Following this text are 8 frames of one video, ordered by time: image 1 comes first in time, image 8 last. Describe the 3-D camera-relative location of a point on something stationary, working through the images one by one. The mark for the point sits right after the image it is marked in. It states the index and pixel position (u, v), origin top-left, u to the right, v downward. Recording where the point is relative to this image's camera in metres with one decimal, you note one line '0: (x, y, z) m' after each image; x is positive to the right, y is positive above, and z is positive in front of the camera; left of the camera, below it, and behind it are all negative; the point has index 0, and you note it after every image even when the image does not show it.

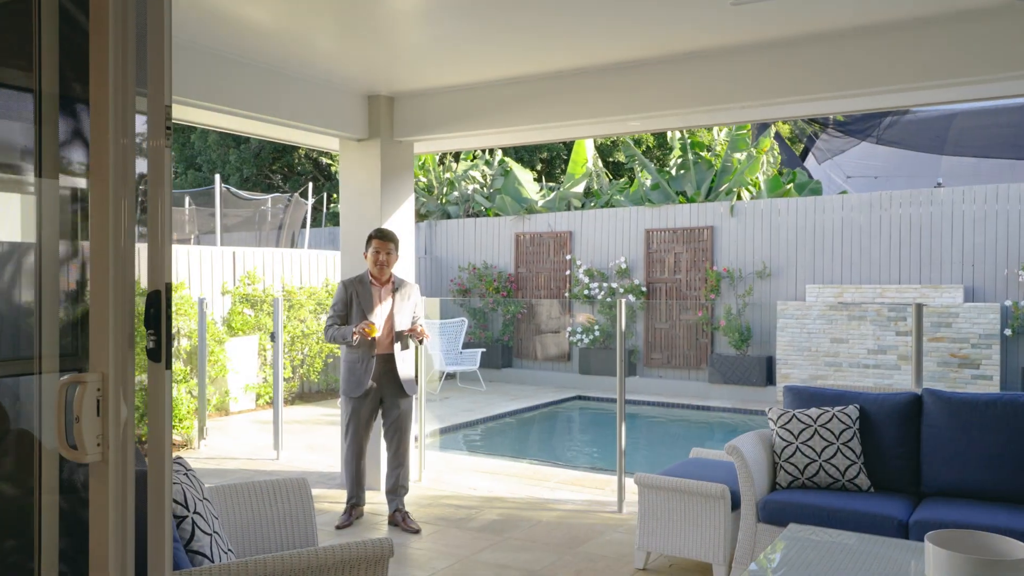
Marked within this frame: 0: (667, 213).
0: (+1.9, +0.9, +10.5) m
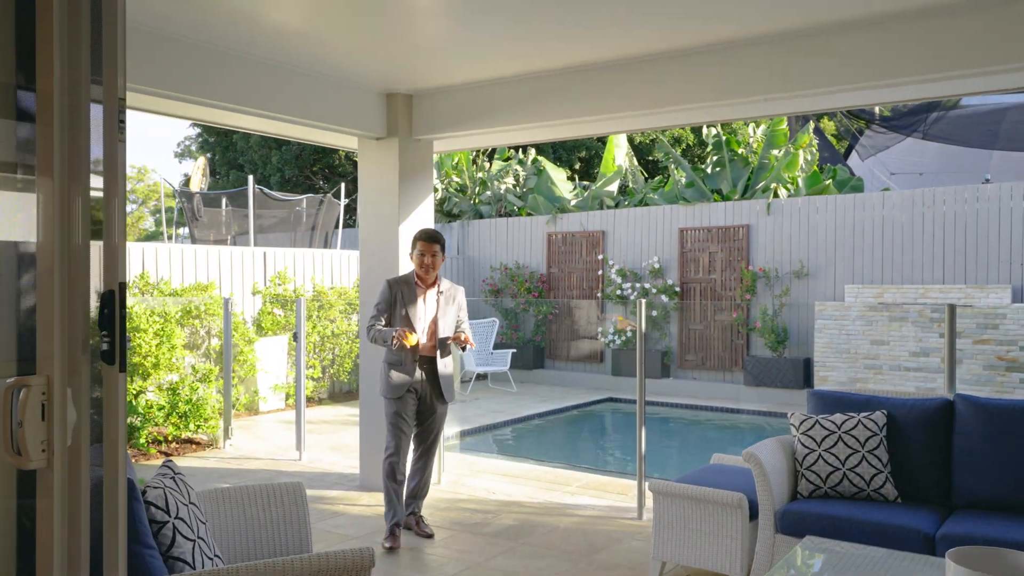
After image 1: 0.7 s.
0: (+2.3, +0.9, +10.3) m
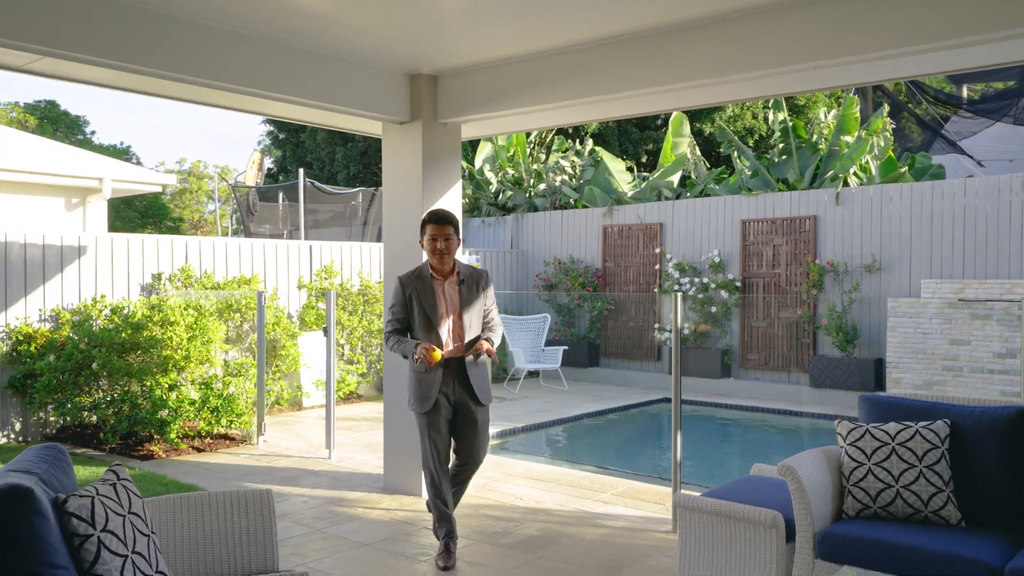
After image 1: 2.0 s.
0: (+2.9, +1.0, +9.7) m
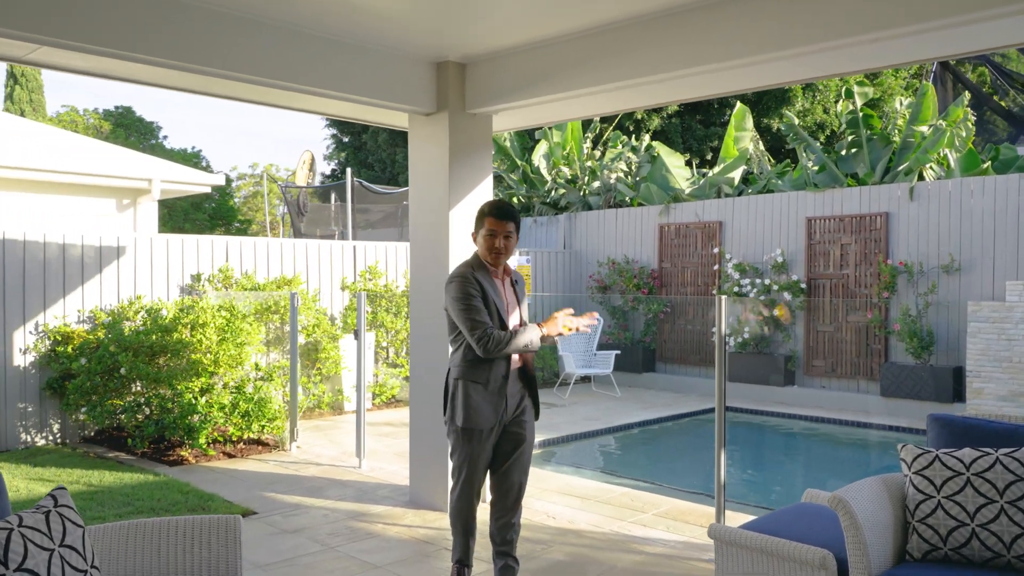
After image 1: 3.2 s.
0: (+3.5, +1.0, +9.1) m
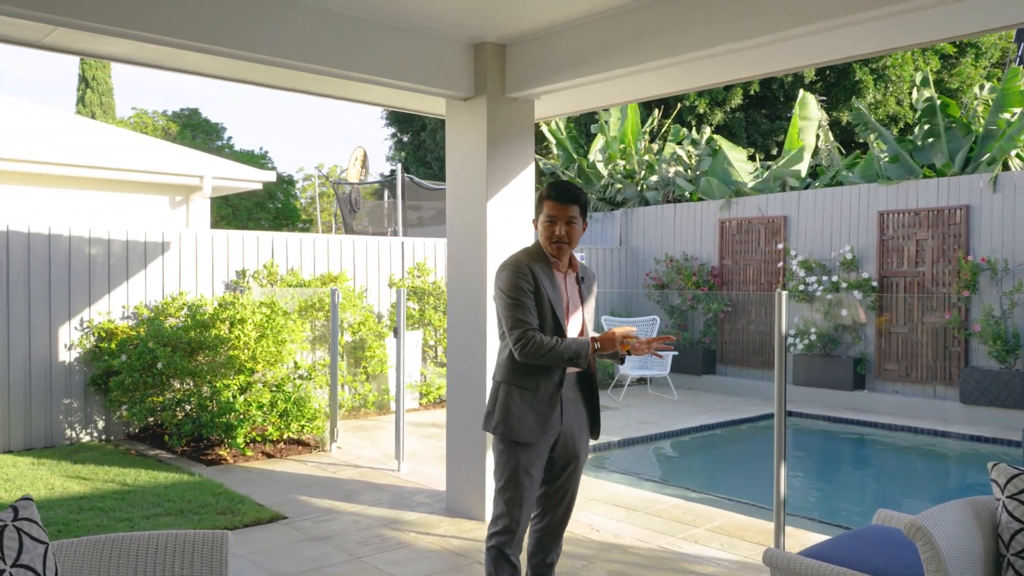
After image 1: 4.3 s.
0: (+4.0, +1.0, +8.5) m
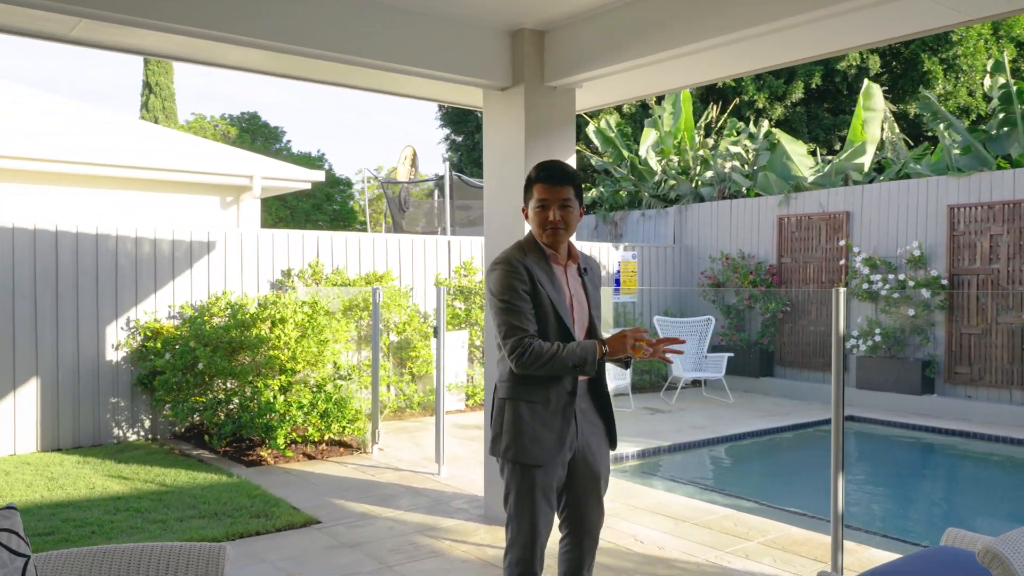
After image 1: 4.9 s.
0: (+4.5, +1.0, +8.0) m
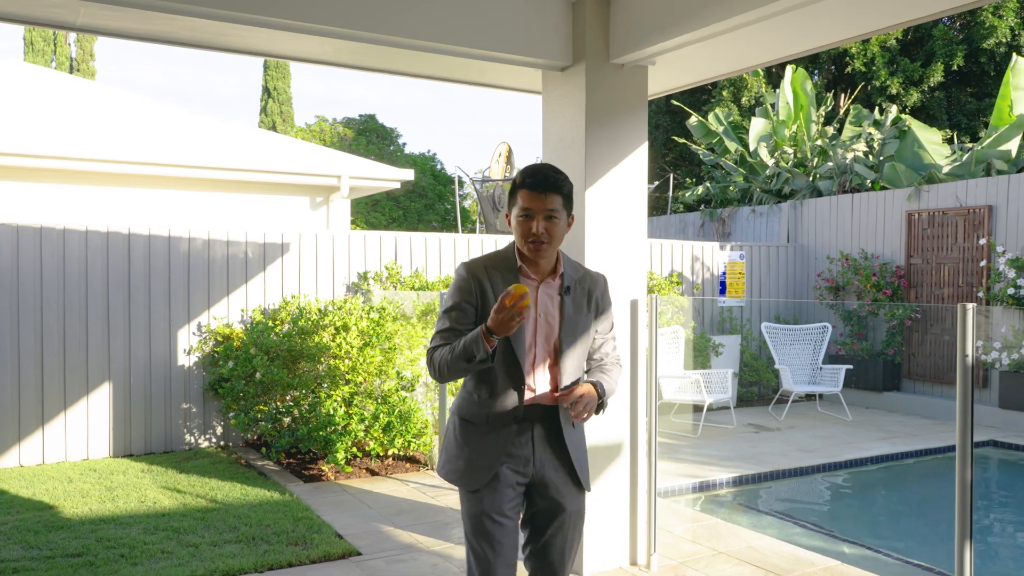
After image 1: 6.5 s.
0: (+5.3, +1.0, +6.8) m
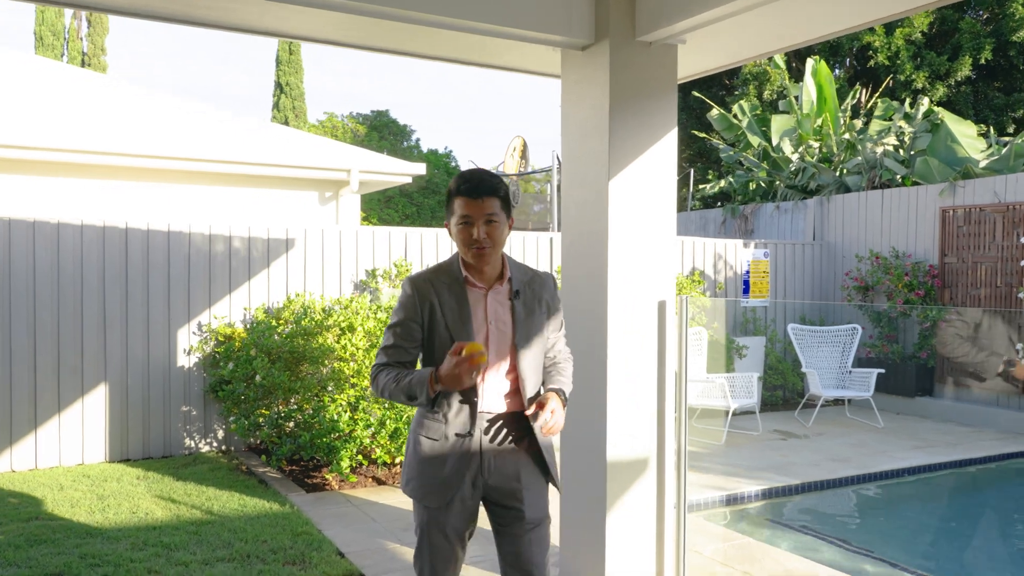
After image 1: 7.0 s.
0: (+5.4, +0.9, +6.4) m
